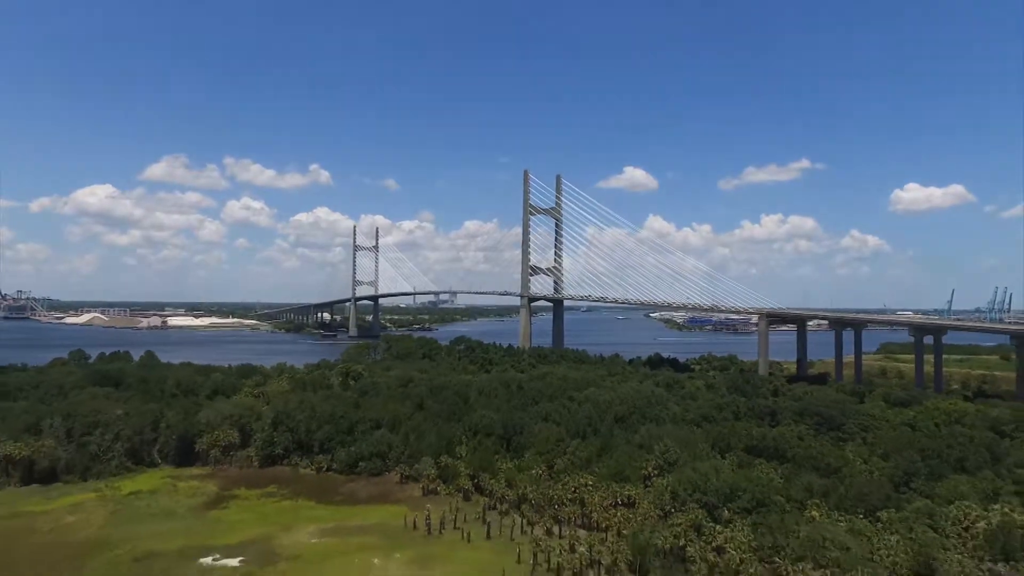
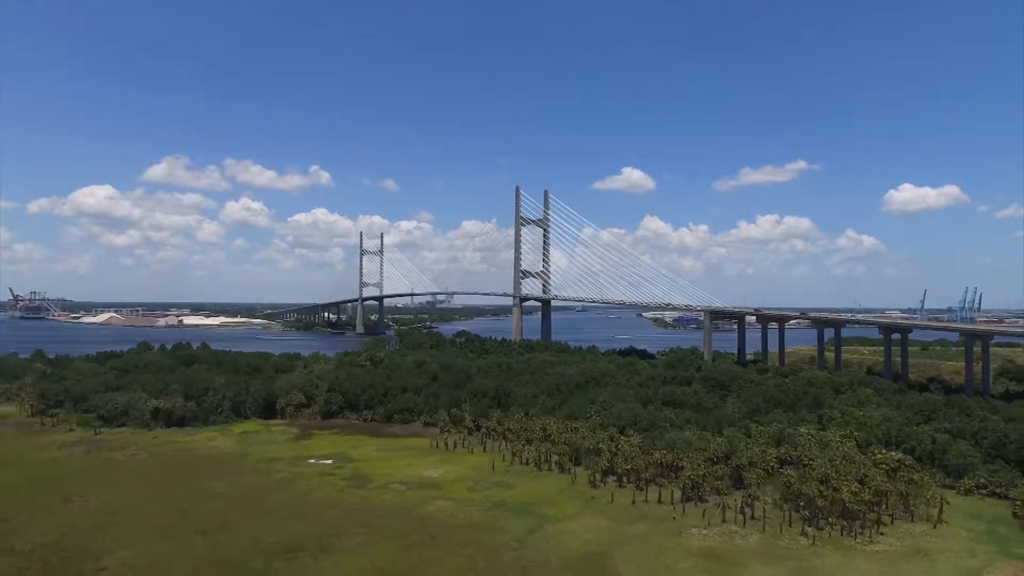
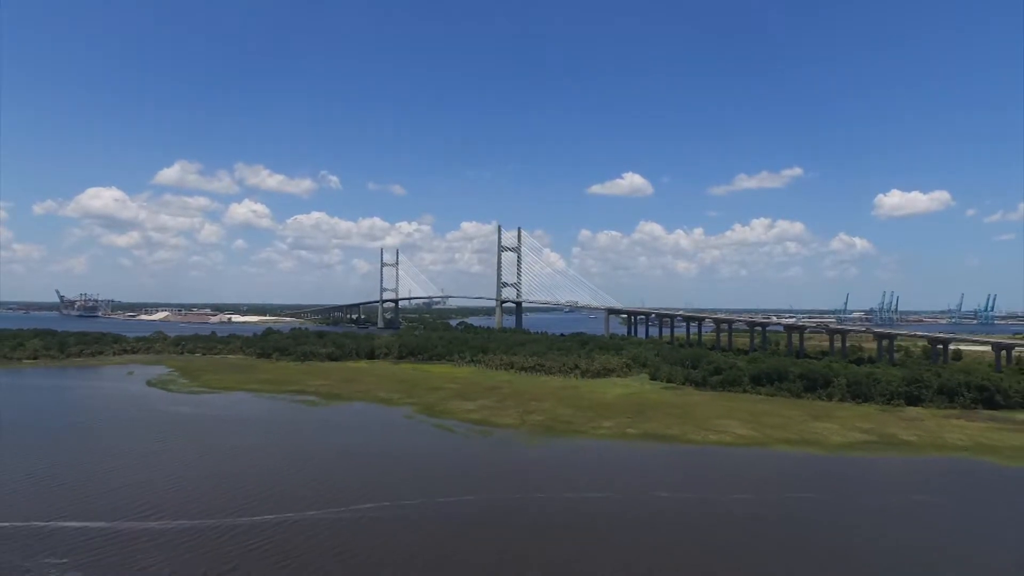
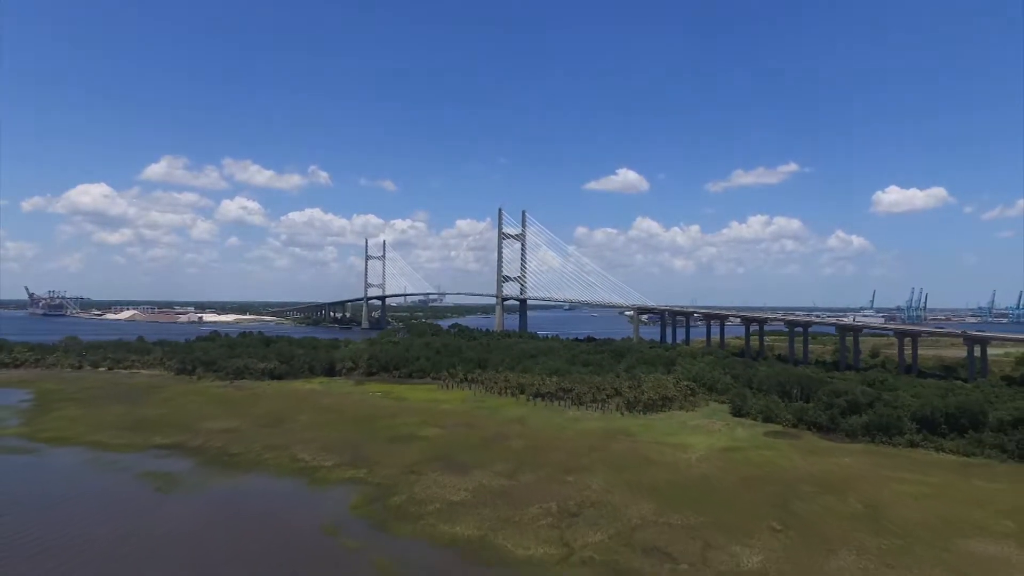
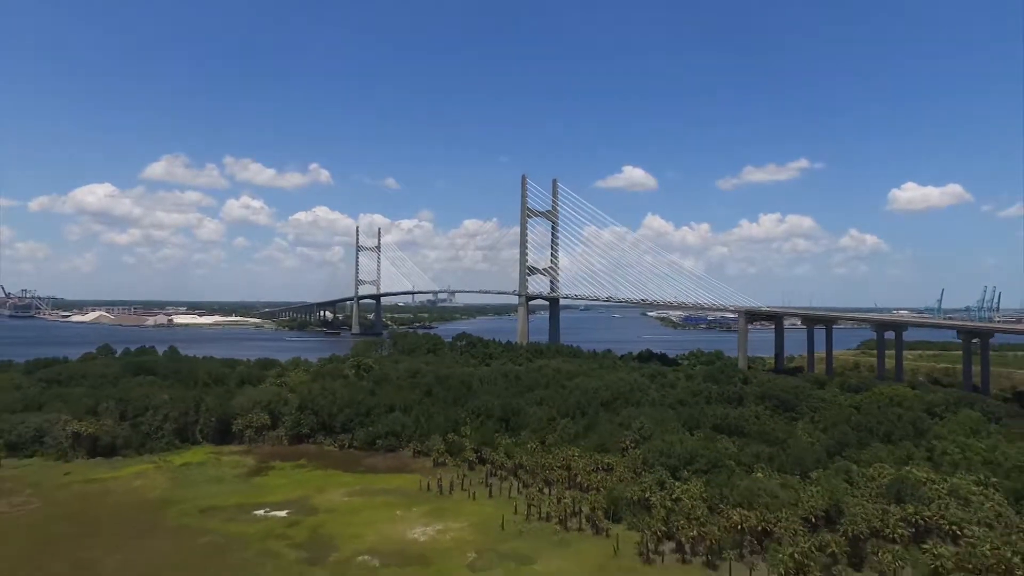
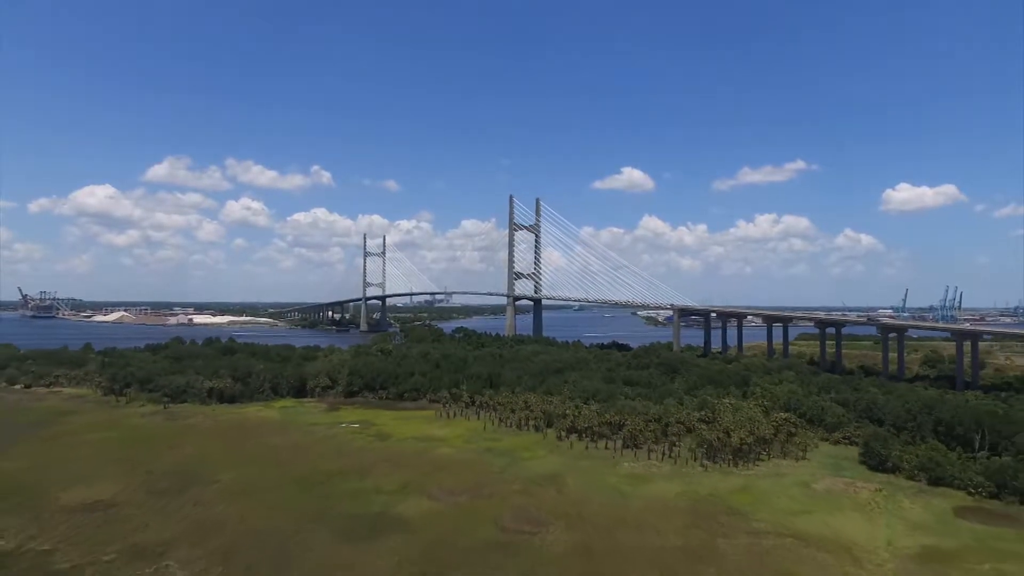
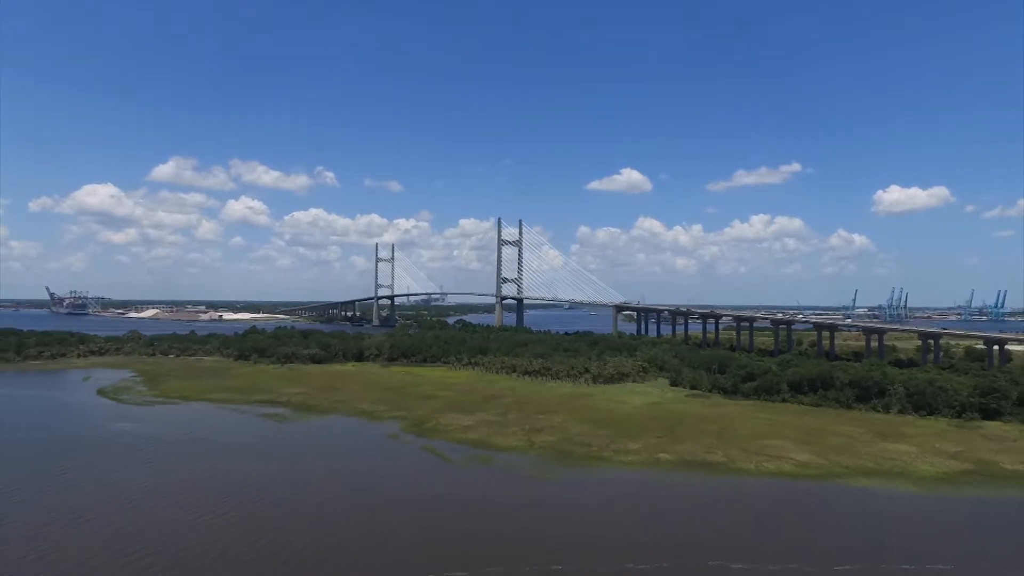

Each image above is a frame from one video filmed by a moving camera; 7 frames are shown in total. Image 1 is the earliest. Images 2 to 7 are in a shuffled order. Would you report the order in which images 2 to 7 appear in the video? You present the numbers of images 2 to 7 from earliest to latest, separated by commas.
5, 2, 6, 4, 7, 3
